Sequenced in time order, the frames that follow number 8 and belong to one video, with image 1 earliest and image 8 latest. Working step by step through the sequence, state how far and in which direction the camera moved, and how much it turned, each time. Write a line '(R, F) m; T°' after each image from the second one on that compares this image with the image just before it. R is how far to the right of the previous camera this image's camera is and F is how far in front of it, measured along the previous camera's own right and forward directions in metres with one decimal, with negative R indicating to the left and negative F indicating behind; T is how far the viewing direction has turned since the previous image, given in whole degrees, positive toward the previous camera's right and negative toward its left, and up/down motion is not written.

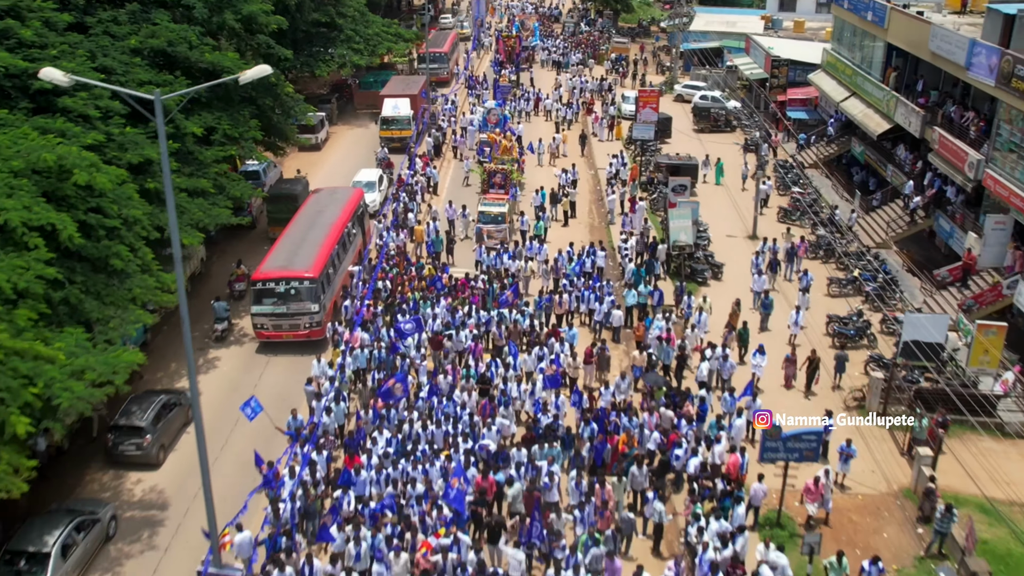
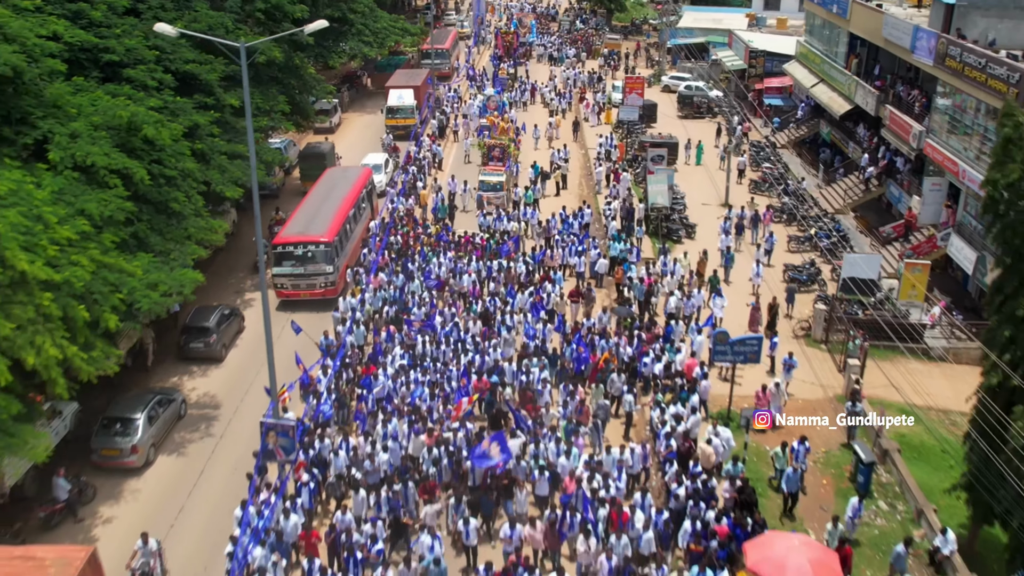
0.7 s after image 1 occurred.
(+0.1, -3.2) m; 0°
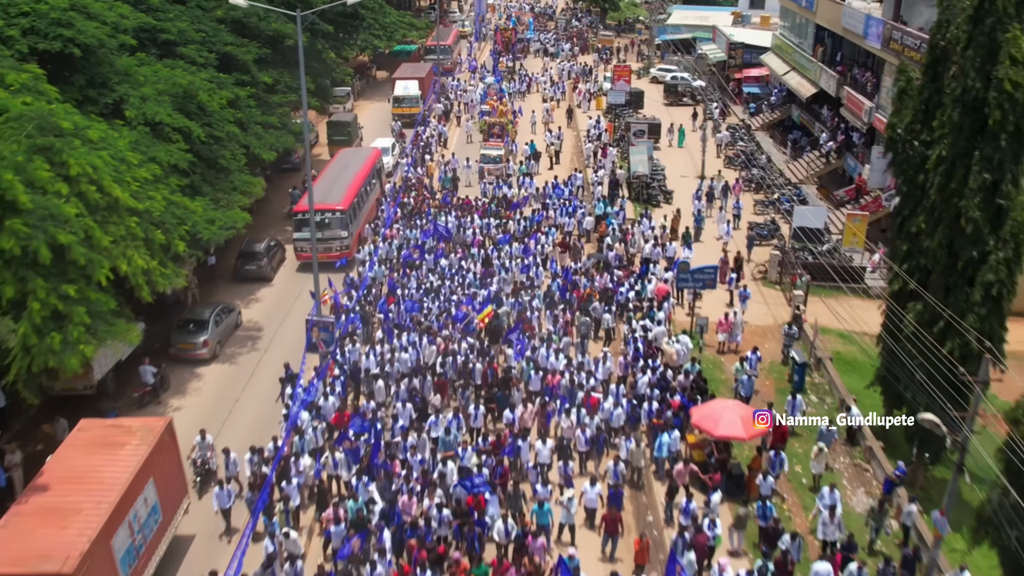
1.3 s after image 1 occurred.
(+0.1, -3.5) m; 0°
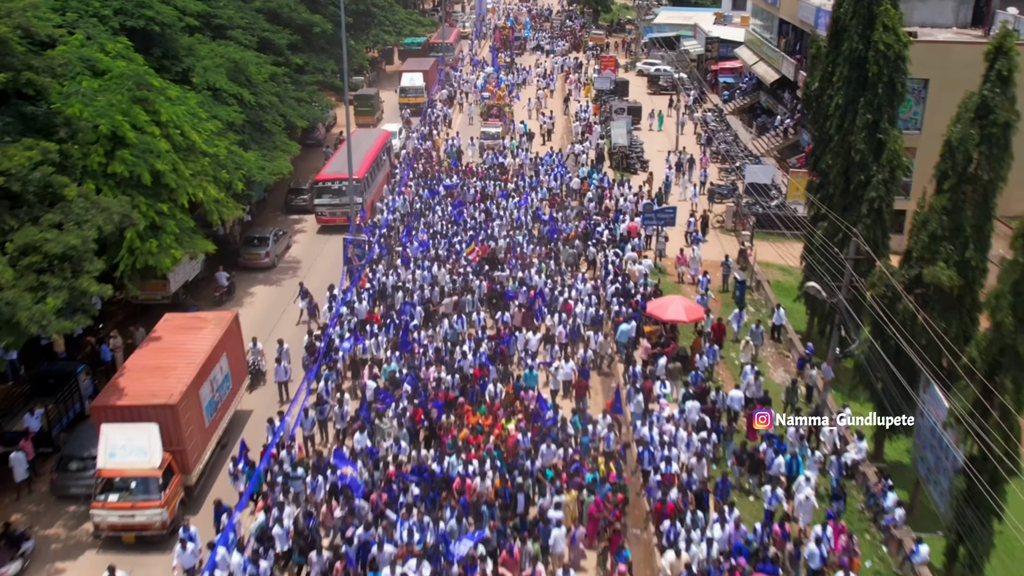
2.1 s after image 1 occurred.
(+0.1, -4.7) m; 0°
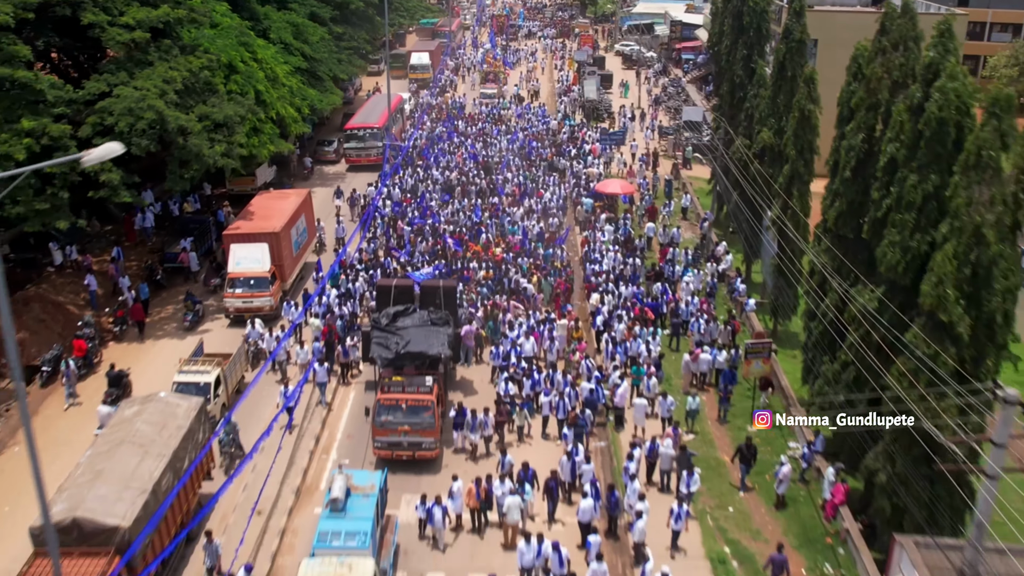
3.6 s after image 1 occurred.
(+0.4, -9.4) m; 0°
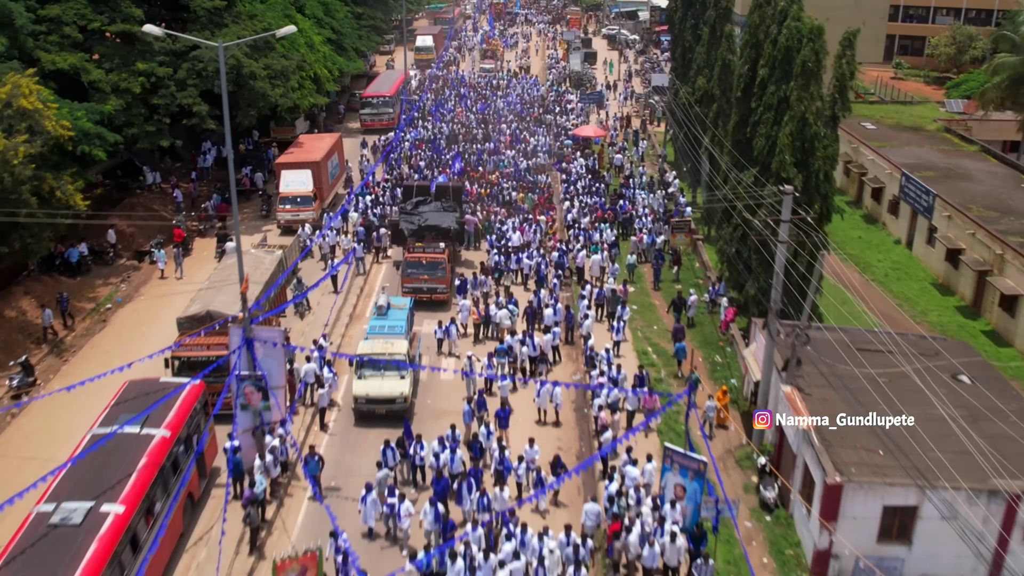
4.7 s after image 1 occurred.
(+0.3, -7.2) m; 0°
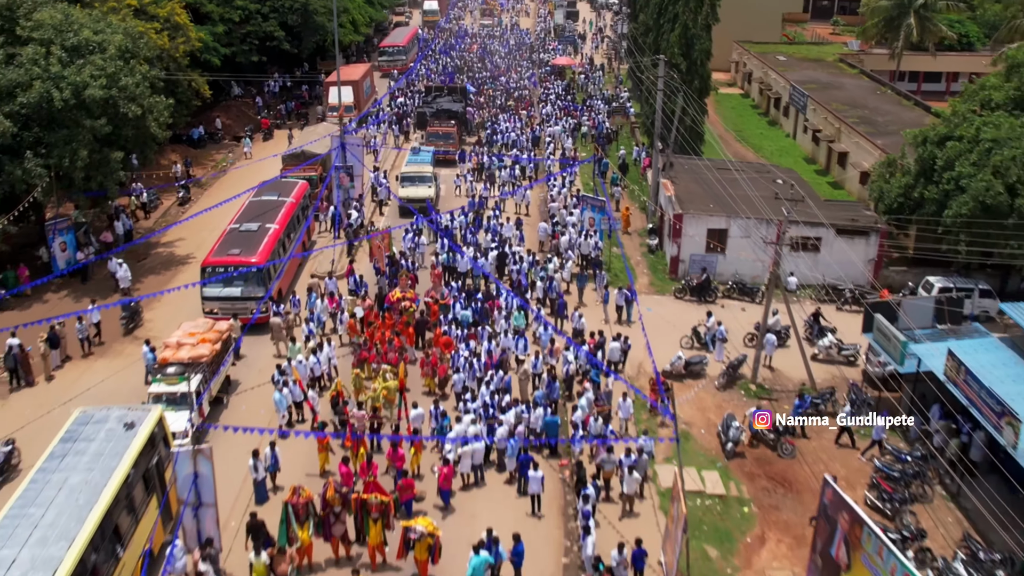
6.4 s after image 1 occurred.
(+0.5, -11.8) m; 0°
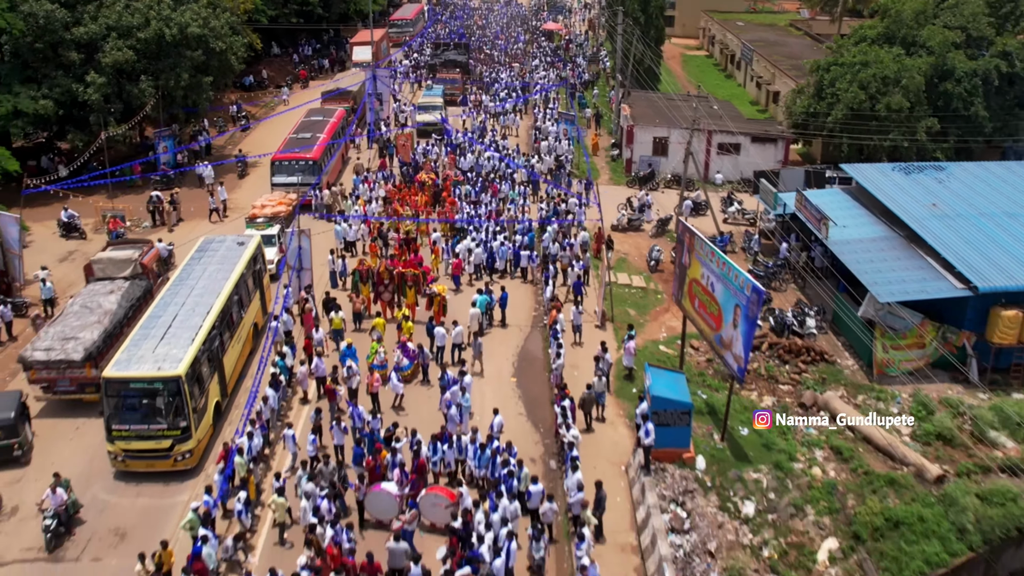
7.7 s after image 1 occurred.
(+0.4, -8.5) m; 0°
